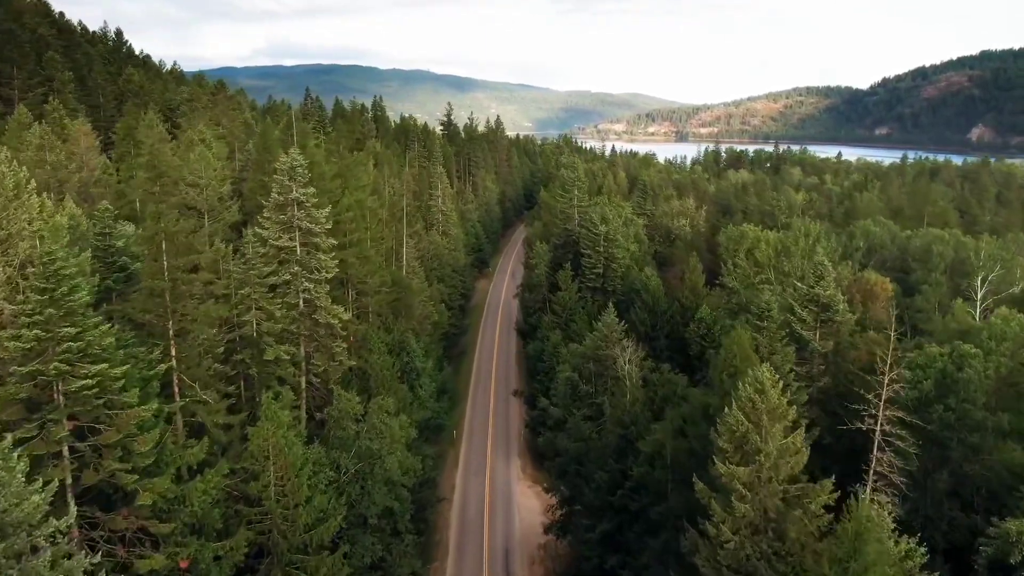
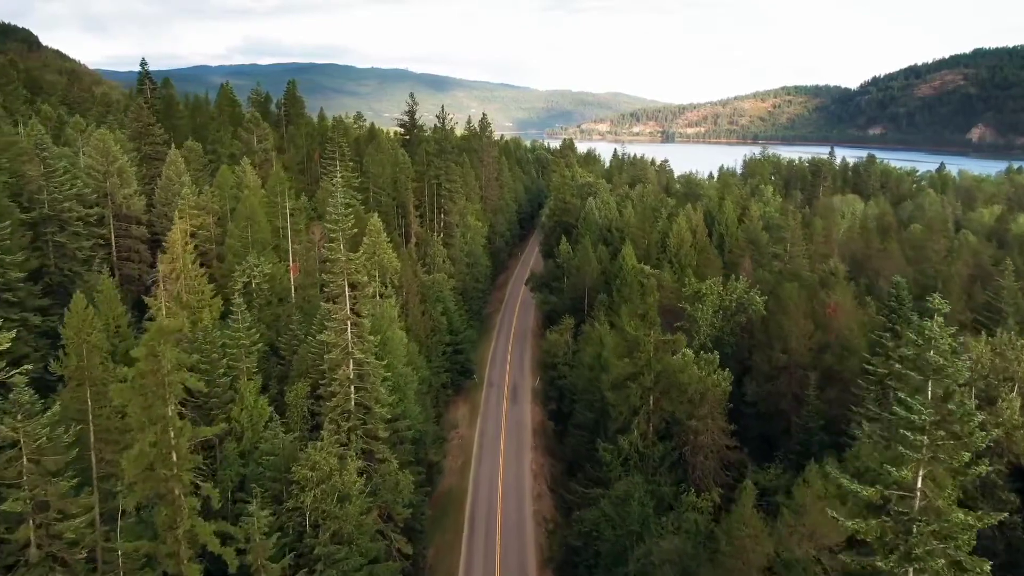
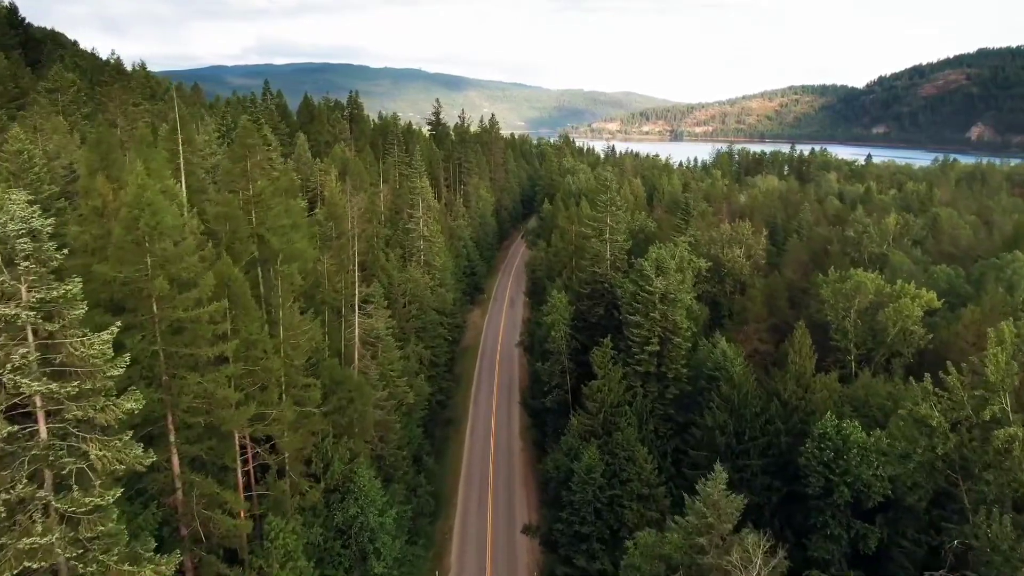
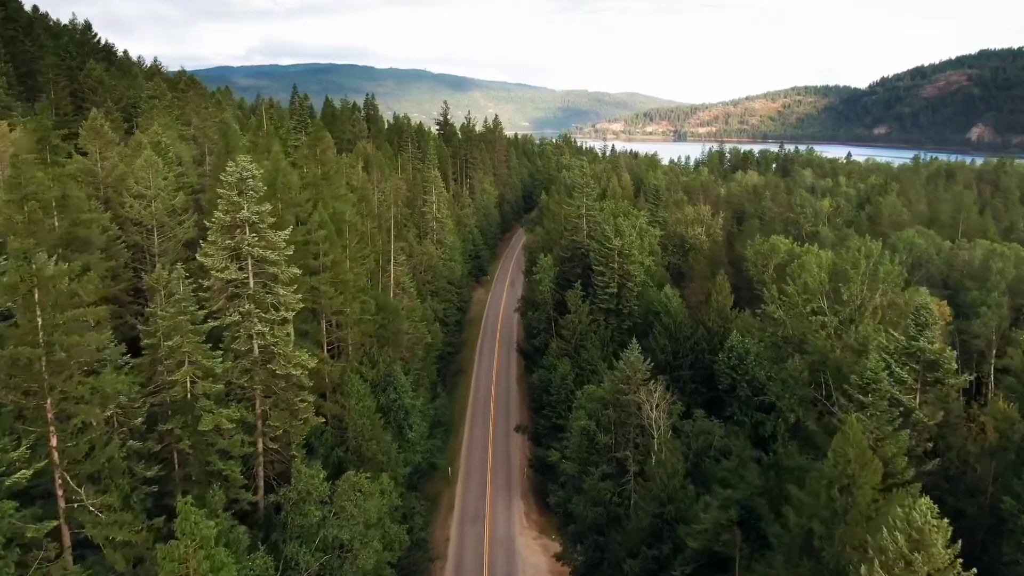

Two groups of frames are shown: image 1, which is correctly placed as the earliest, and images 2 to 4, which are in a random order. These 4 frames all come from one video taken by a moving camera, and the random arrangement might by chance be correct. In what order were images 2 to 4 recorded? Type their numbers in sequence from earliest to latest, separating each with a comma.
4, 3, 2
